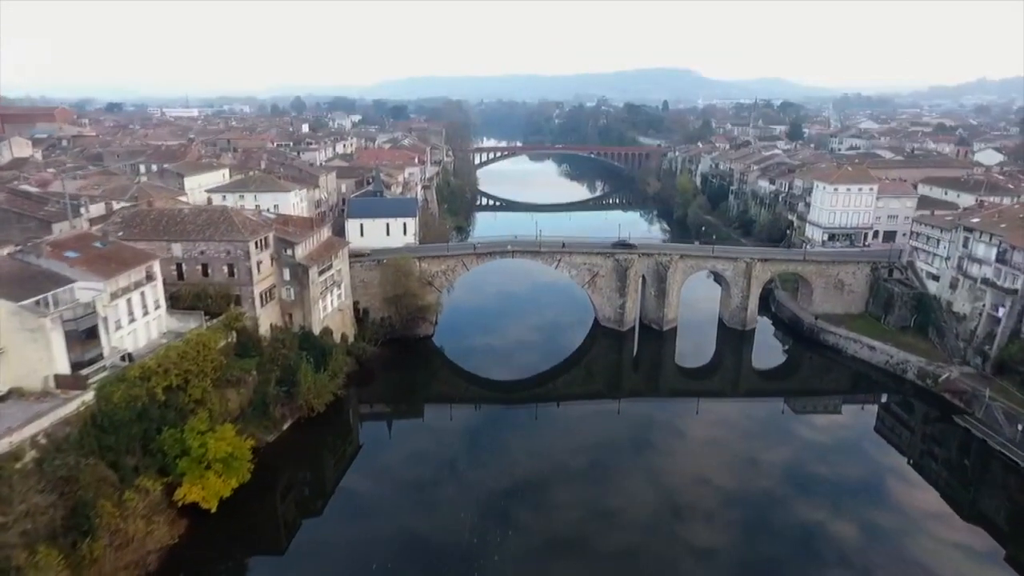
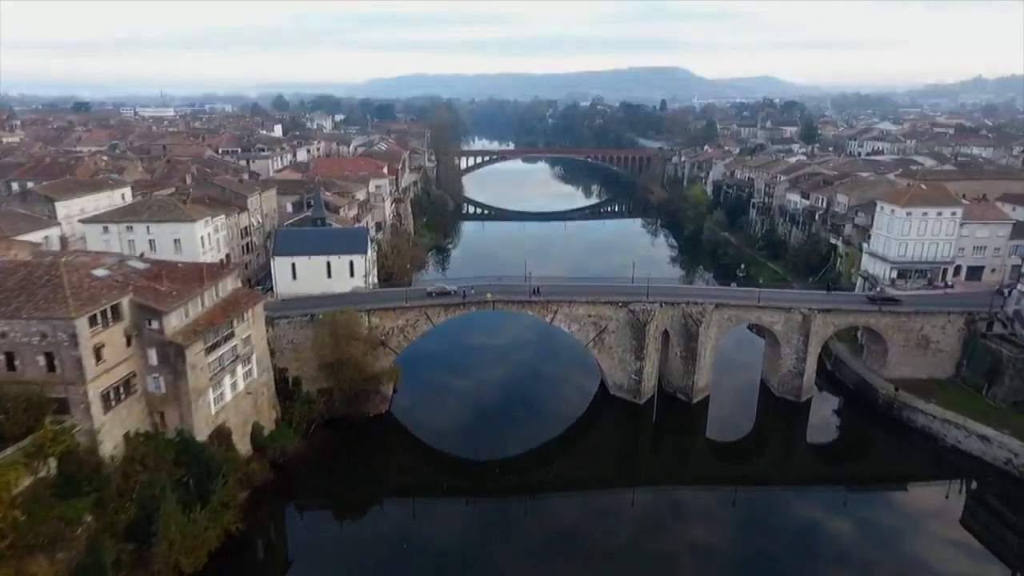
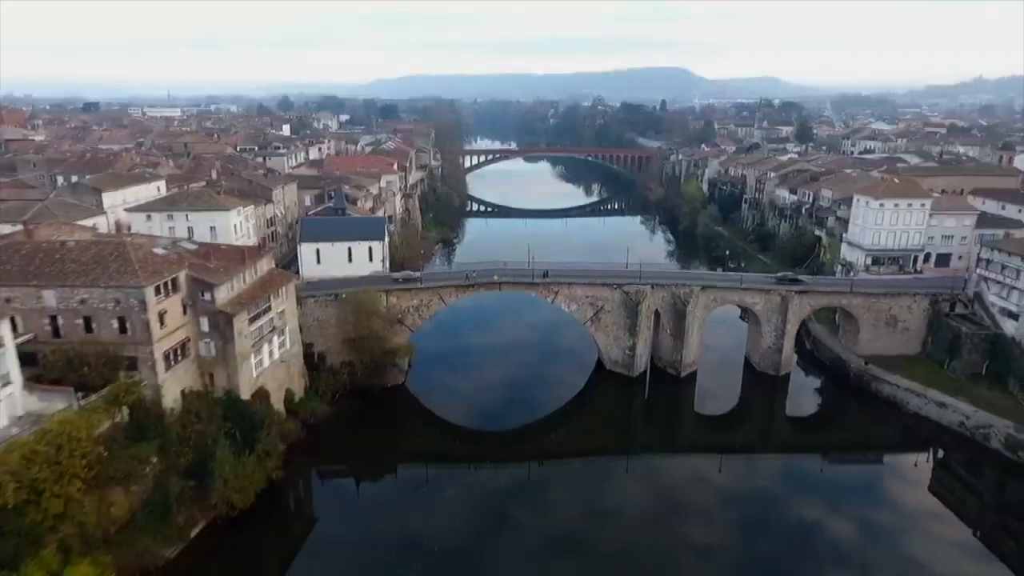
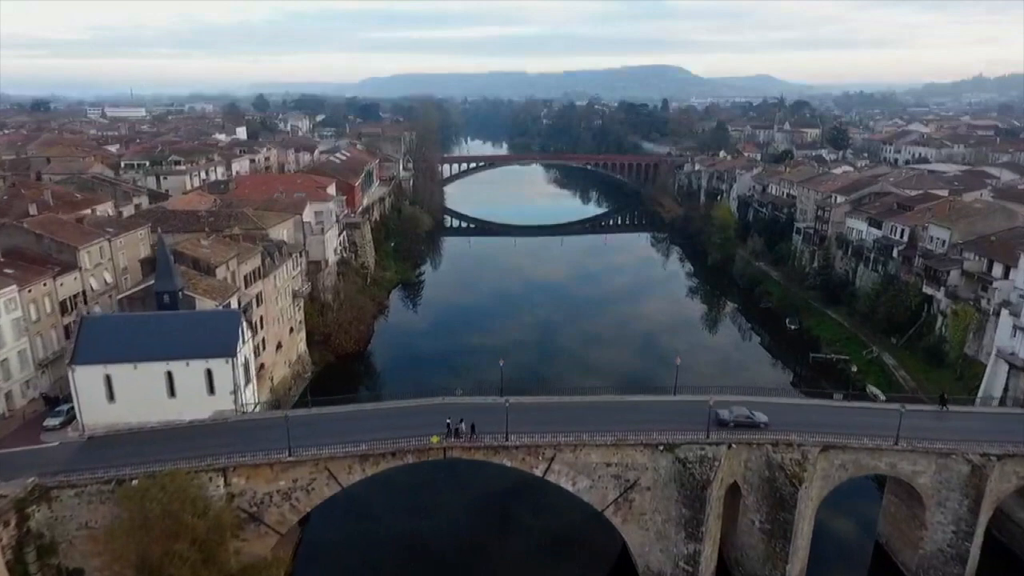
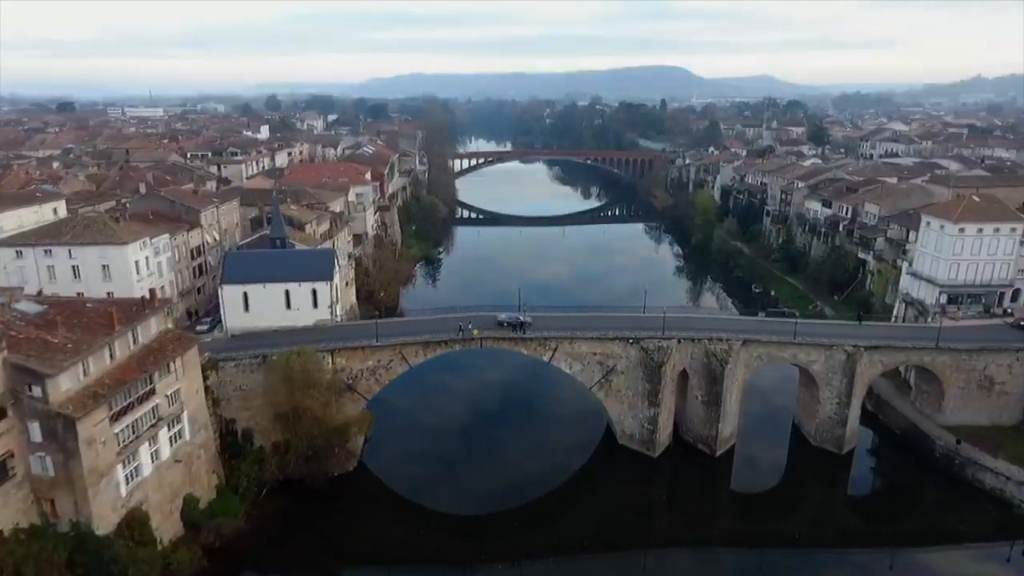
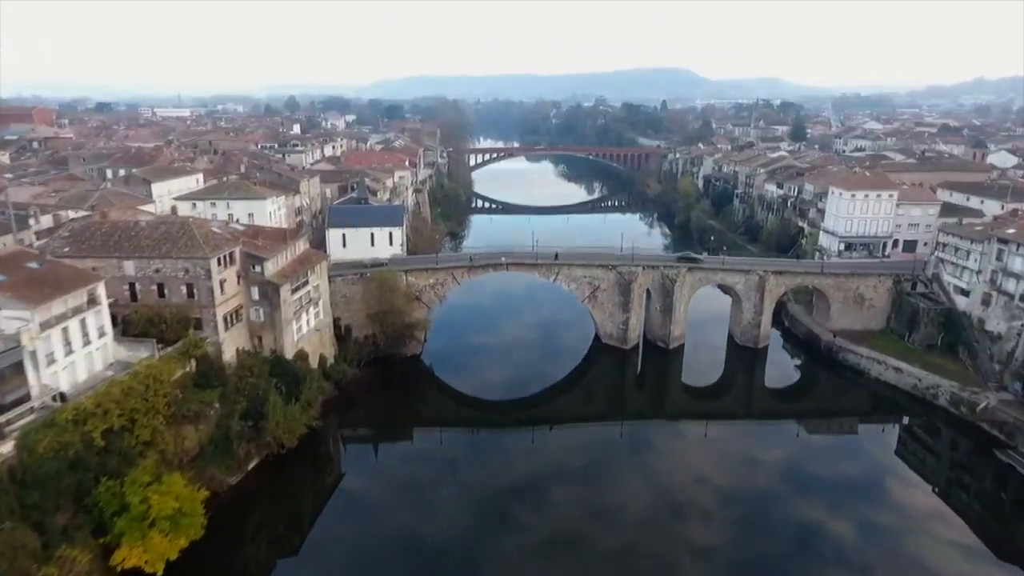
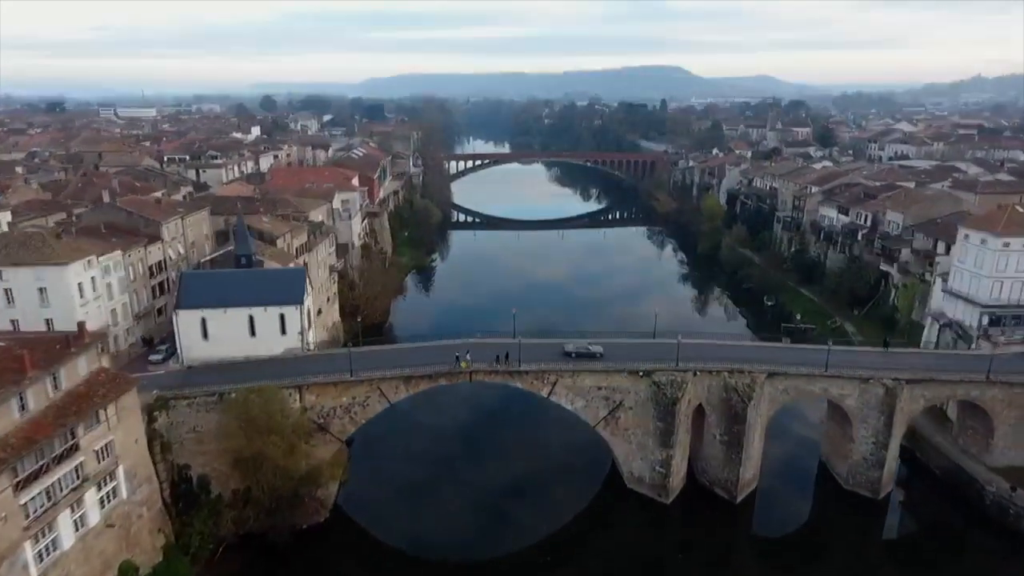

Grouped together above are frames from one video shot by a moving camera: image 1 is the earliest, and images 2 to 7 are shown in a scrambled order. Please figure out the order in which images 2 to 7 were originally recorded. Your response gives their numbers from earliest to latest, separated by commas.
6, 3, 2, 5, 7, 4
